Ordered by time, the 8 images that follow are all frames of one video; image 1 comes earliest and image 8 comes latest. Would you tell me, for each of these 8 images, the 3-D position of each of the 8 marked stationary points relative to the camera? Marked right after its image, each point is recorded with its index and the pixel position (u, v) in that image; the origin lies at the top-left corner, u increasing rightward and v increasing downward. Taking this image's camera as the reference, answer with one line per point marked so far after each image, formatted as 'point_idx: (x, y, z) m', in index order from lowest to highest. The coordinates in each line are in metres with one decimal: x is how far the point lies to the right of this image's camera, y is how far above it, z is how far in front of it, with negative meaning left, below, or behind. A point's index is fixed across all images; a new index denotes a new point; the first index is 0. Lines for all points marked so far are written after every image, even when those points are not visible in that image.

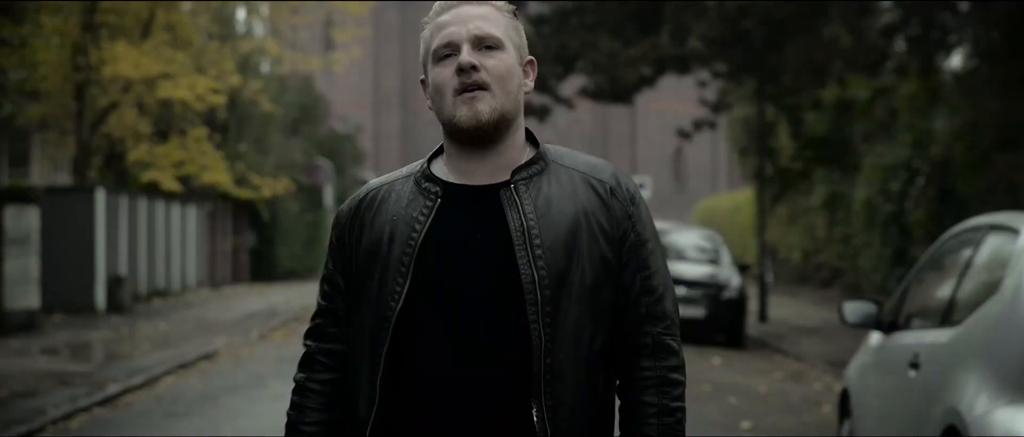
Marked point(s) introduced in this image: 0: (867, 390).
0: (+1.5, -0.7, +6.5) m
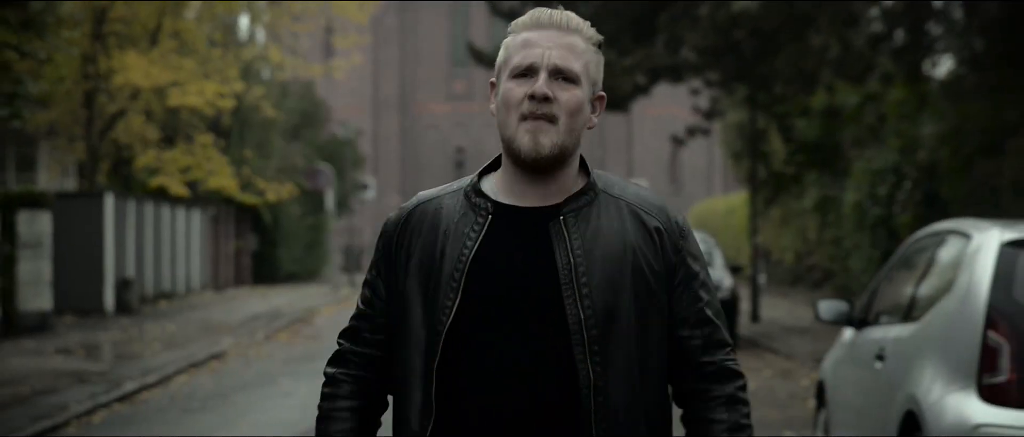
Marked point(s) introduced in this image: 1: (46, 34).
0: (+1.6, -0.8, +7.0) m
1: (-4.5, +1.8, +14.2) m
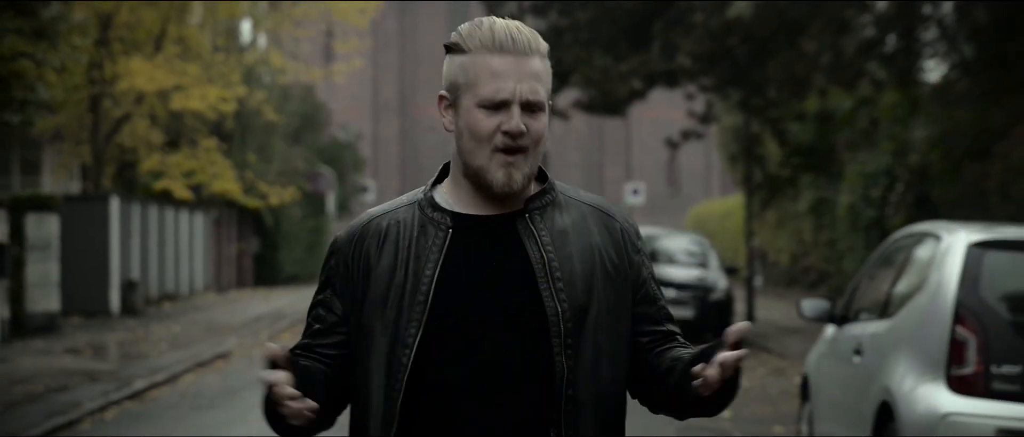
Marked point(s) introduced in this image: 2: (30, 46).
0: (+1.6, -0.8, +7.4) m
1: (-4.5, +1.7, +14.6) m
2: (-4.5, +1.6, +13.7) m
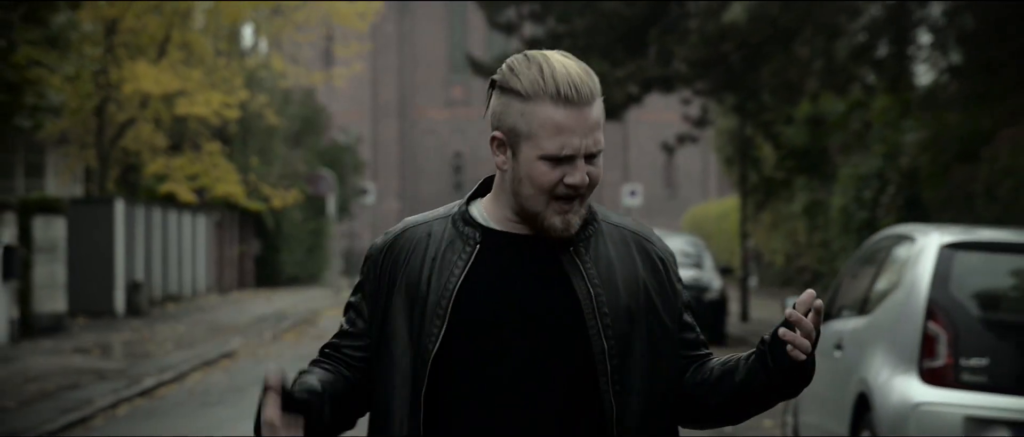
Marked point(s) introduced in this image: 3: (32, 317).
0: (+1.5, -0.8, +7.8) m
1: (-4.5, +1.7, +15.0) m
2: (-4.5, +1.6, +14.1) m
3: (-6.1, -1.2, +18.6) m
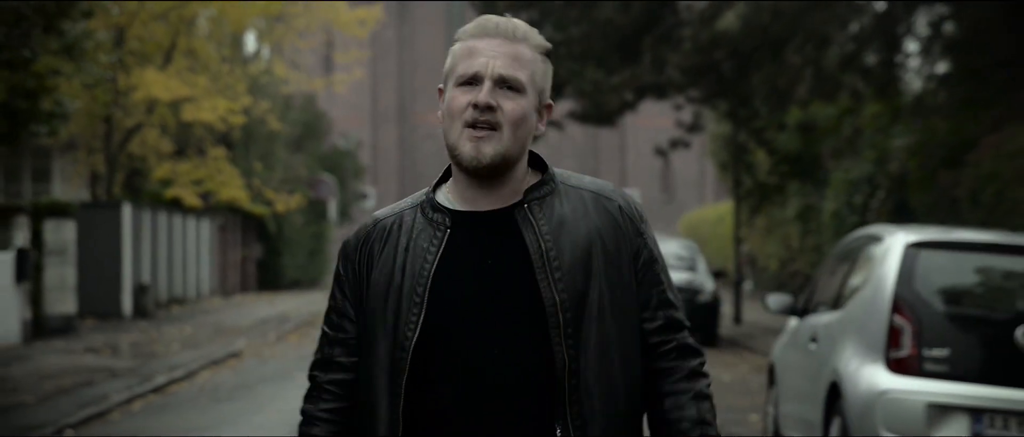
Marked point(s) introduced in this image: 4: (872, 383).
0: (+1.5, -0.8, +8.3) m
1: (-4.5, +1.7, +15.5) m
2: (-4.5, +1.5, +14.6) m
3: (-6.1, -1.3, +19.1) m
4: (+1.6, -0.7, +6.7) m
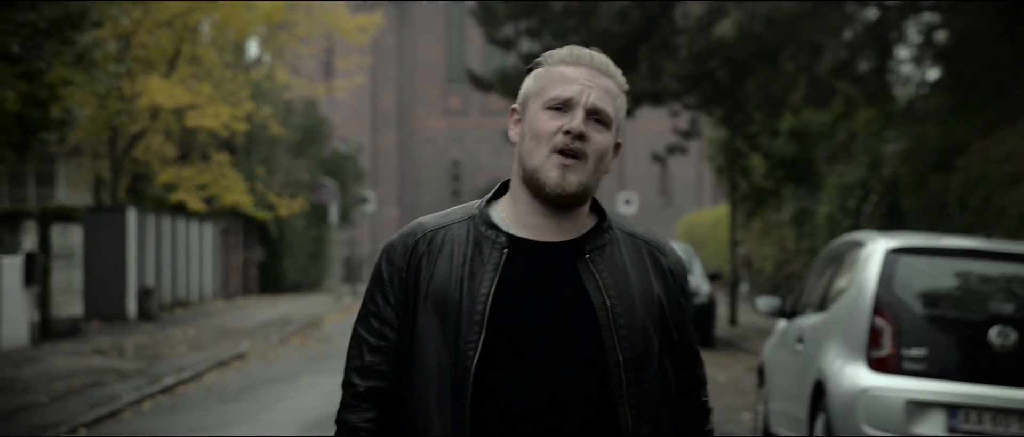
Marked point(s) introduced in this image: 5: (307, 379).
0: (+1.5, -0.8, +8.6) m
1: (-4.5, +1.6, +15.8) m
2: (-4.5, +1.5, +14.9) m
3: (-6.1, -1.4, +19.4) m
4: (+1.6, -0.8, +7.0) m
5: (-2.1, -1.6, +14.8) m
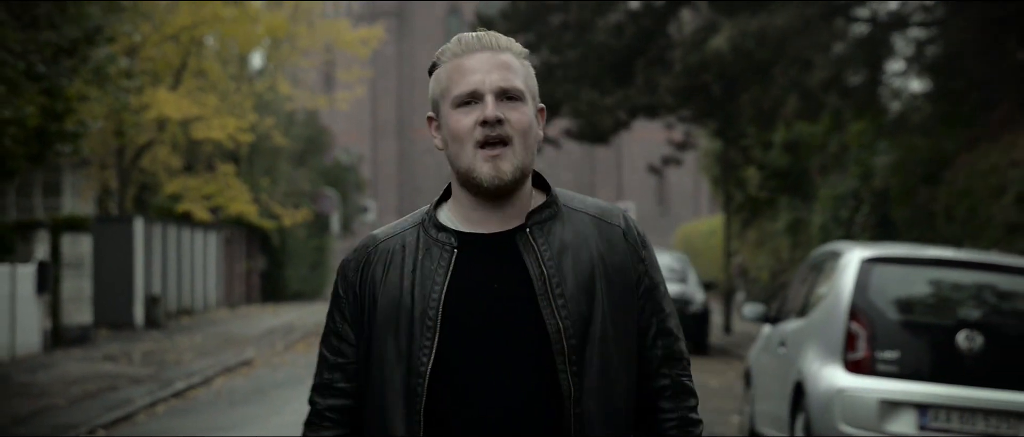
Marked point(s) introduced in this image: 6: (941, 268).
0: (+1.5, -0.9, +9.1) m
1: (-4.6, +1.5, +16.3) m
2: (-4.5, +1.4, +15.4) m
3: (-6.1, -1.5, +19.9) m
4: (+1.6, -0.8, +7.5) m
5: (-2.1, -1.7, +15.3) m
6: (+2.3, -0.3, +7.7) m
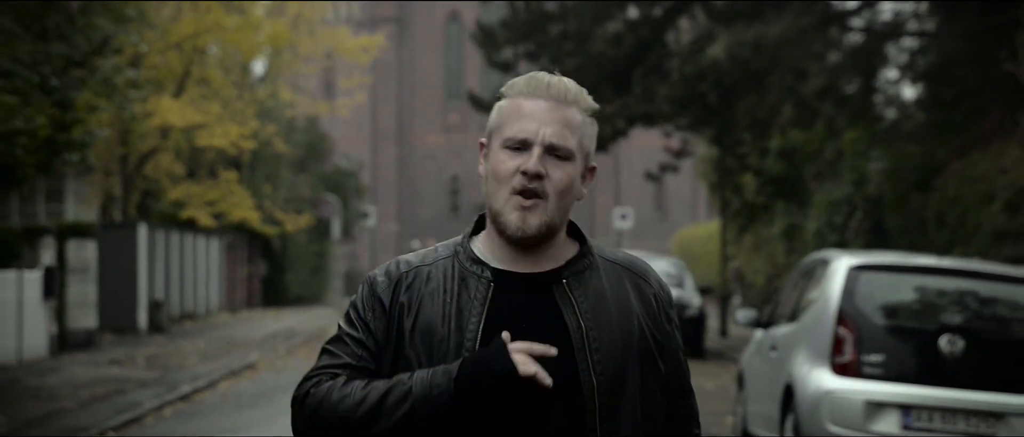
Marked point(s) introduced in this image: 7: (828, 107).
0: (+1.5, -1.0, +9.4) m
1: (-4.6, +1.4, +16.6) m
2: (-4.5, +1.3, +15.7) m
3: (-6.1, -1.6, +20.2) m
4: (+1.6, -0.9, +7.8) m
5: (-2.1, -1.8, +15.6) m
6: (+2.3, -0.3, +8.1) m
7: (+4.0, +1.4, +18.7) m
